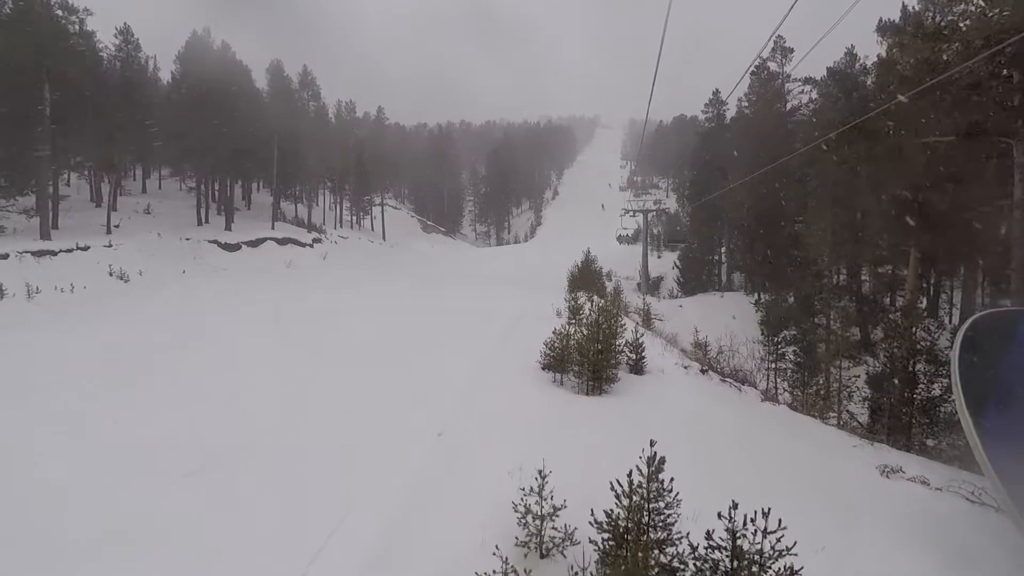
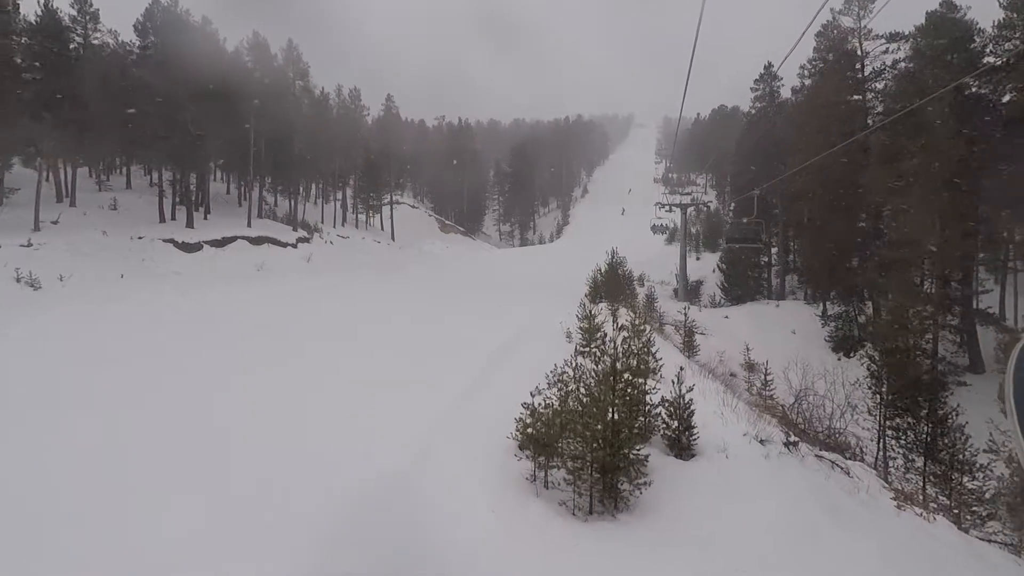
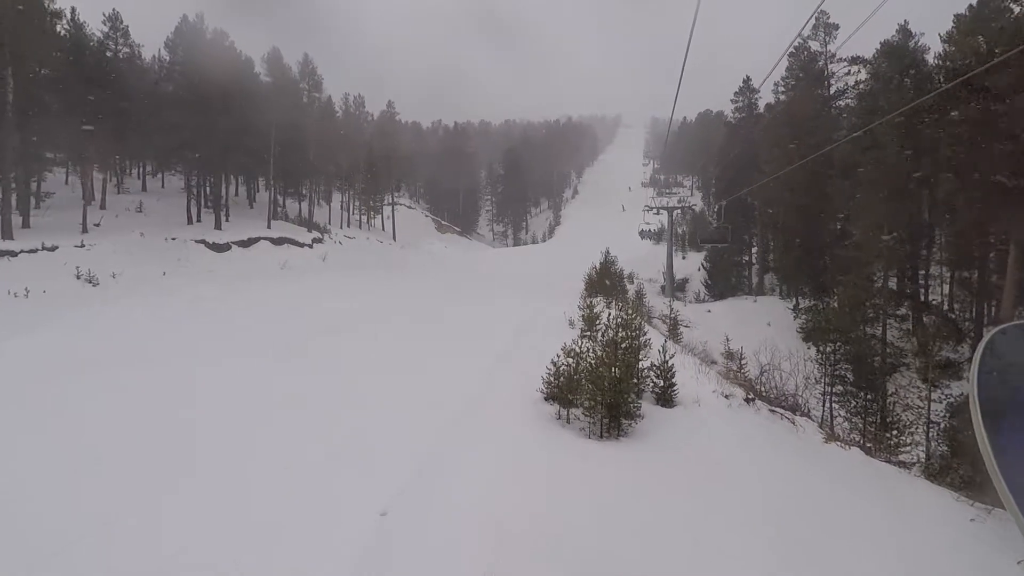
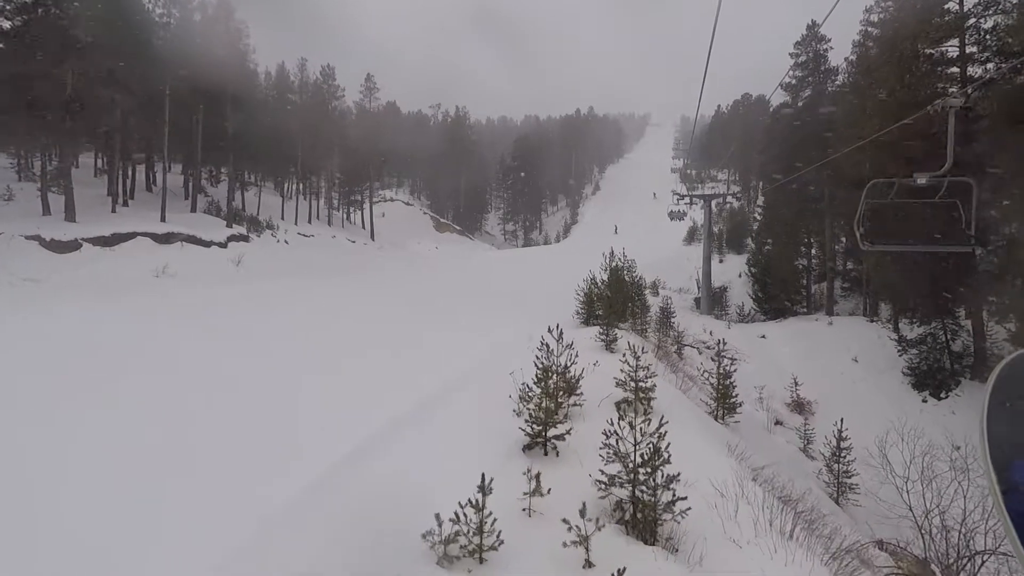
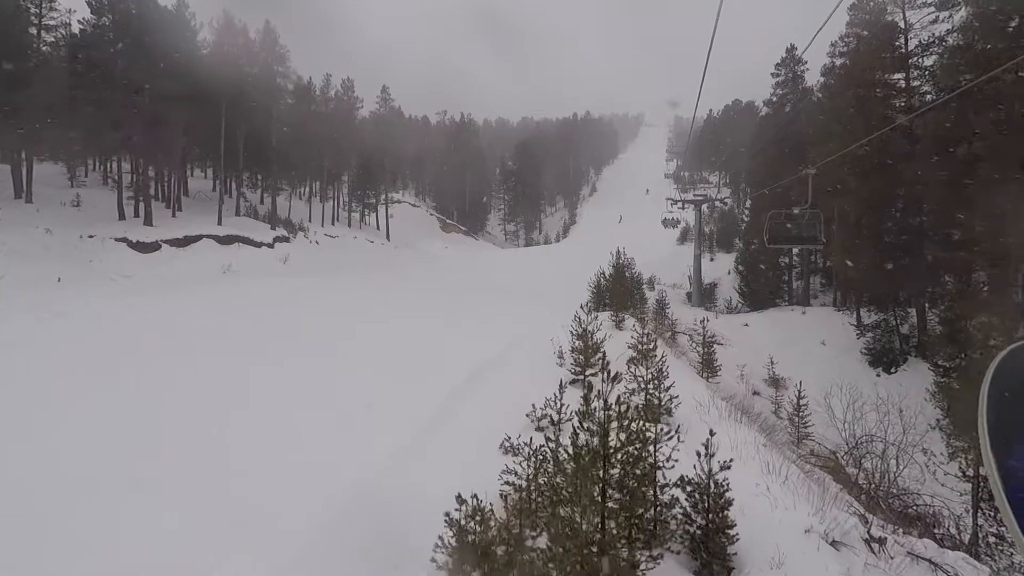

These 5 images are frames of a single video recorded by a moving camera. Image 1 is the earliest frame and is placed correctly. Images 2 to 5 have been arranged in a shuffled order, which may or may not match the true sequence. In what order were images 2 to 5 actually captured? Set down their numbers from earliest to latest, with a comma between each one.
3, 2, 5, 4
